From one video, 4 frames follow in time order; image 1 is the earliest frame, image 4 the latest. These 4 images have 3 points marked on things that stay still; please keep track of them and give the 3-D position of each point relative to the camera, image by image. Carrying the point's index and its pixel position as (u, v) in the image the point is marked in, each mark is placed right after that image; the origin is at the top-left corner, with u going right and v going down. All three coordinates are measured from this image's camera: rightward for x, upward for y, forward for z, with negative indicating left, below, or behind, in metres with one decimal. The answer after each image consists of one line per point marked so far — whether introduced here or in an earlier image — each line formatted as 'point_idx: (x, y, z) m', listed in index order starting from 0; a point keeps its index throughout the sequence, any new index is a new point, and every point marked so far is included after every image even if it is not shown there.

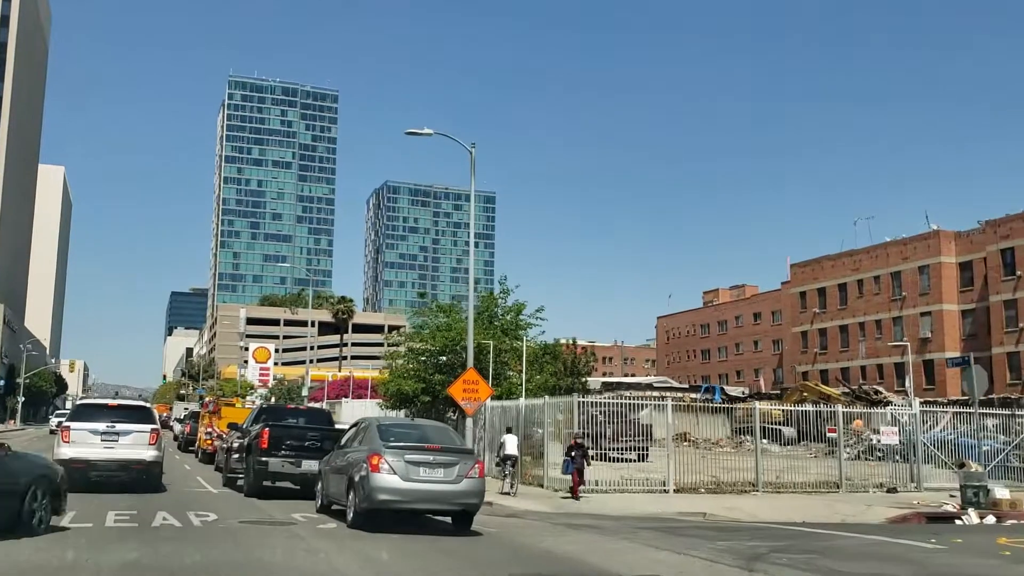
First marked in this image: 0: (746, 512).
0: (+4.4, -4.2, +17.1) m
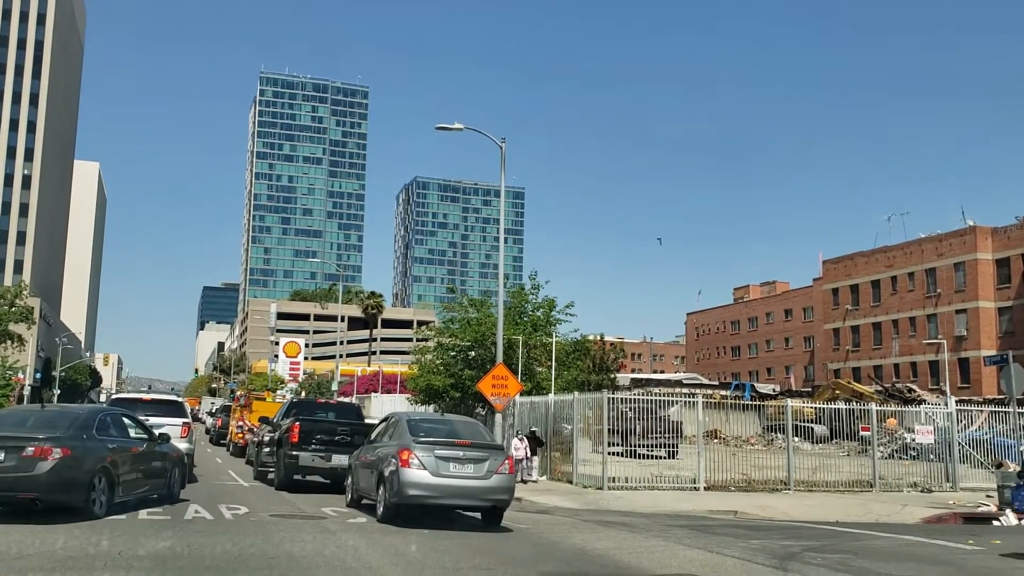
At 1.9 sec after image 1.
0: (+4.9, -4.1, +16.9) m
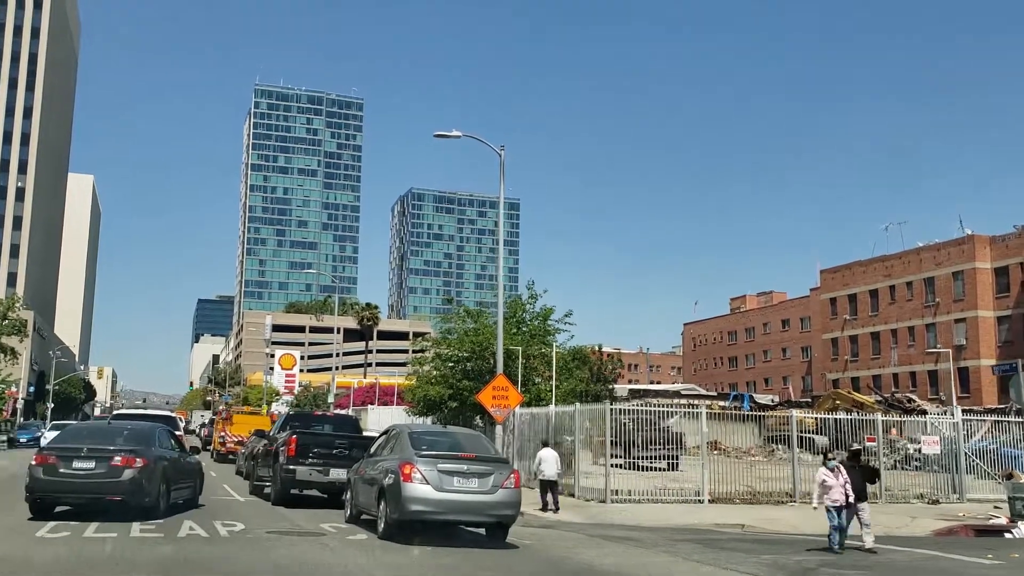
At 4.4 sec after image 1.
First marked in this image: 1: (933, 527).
0: (+5.0, -4.3, +16.6) m
1: (+7.7, -4.4, +16.6) m
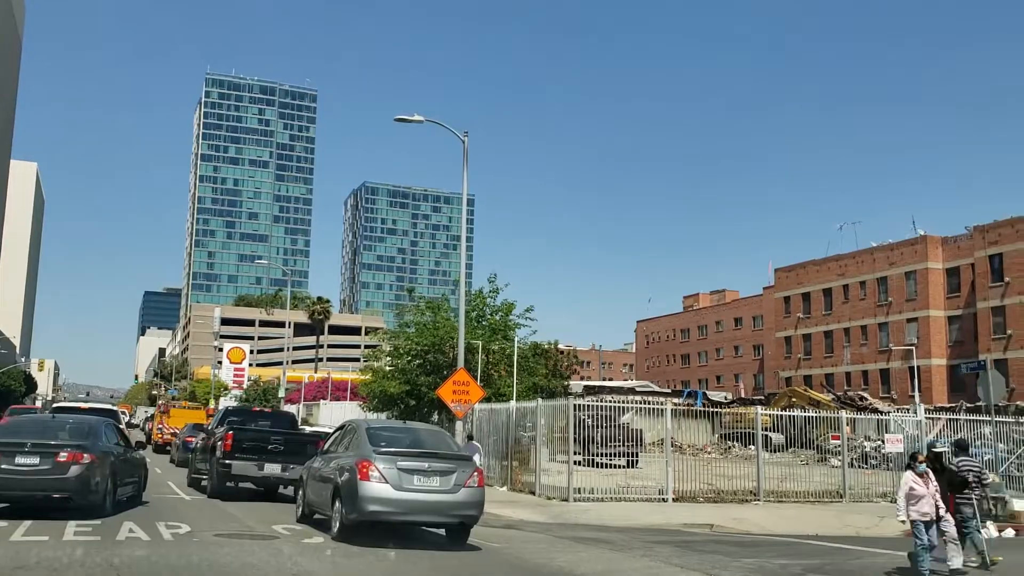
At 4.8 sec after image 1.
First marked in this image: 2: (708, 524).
0: (+4.3, -4.2, +16.2) m
1: (+7.0, -4.3, +16.4) m
2: (+3.4, -4.0, +15.6) m
